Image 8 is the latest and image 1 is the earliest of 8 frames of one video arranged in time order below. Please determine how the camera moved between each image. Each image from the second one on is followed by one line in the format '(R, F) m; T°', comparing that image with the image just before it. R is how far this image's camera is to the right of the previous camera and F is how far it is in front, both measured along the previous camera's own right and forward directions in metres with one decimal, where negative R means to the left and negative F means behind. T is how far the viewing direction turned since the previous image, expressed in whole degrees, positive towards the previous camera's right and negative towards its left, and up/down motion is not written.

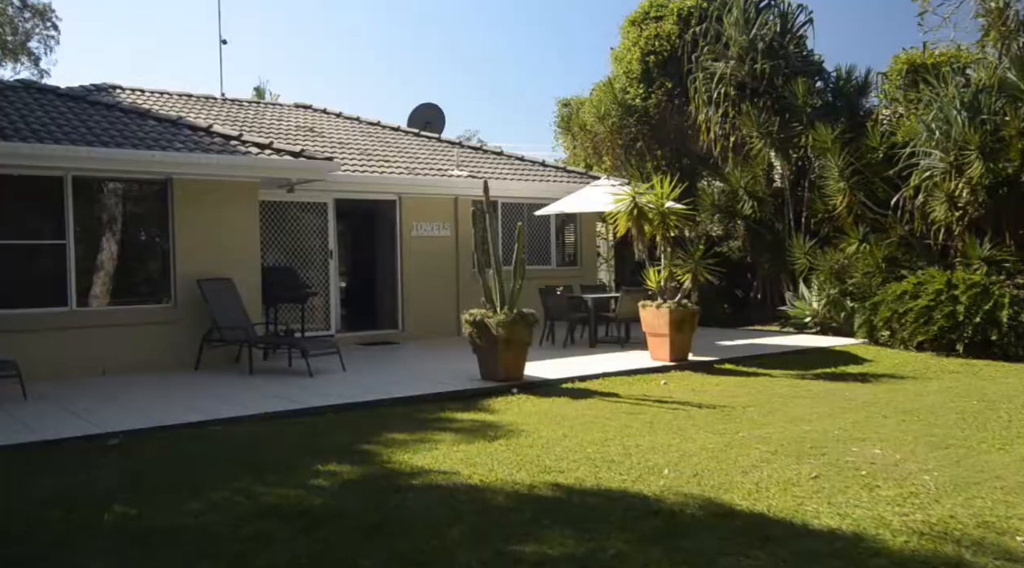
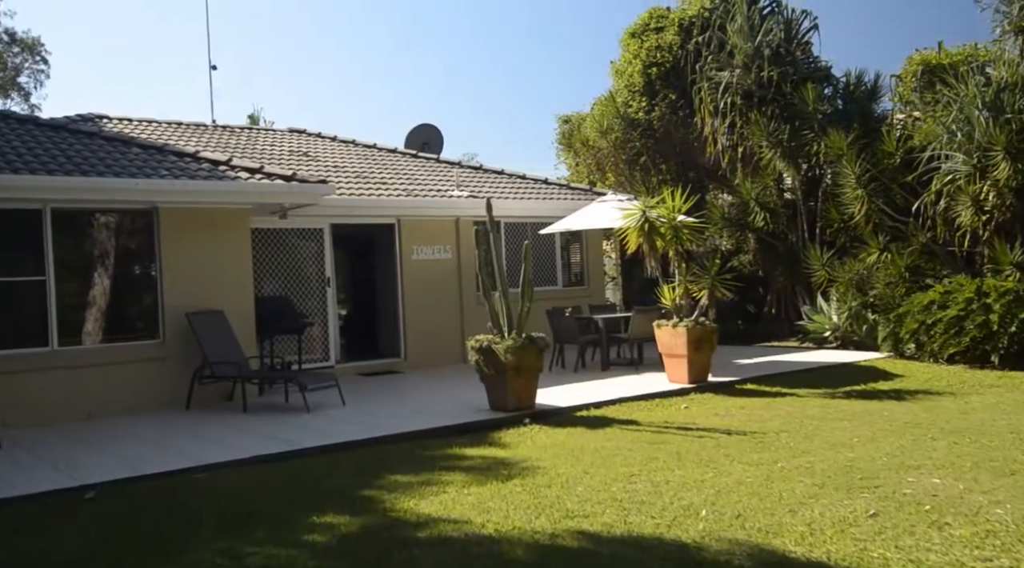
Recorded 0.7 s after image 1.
(0.0, +0.6) m; 0°
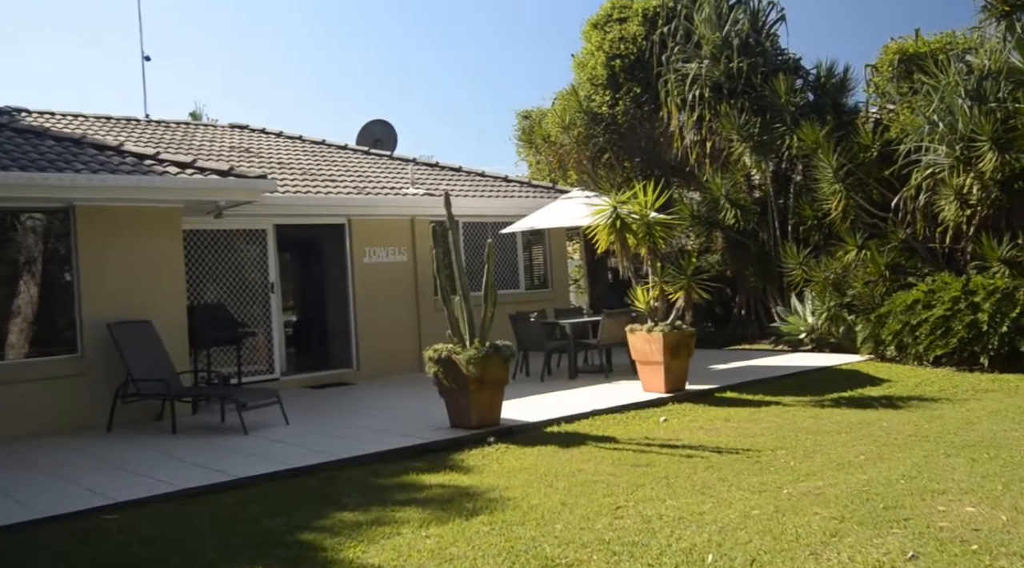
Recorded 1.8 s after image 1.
(0.0, +1.0) m; +3°
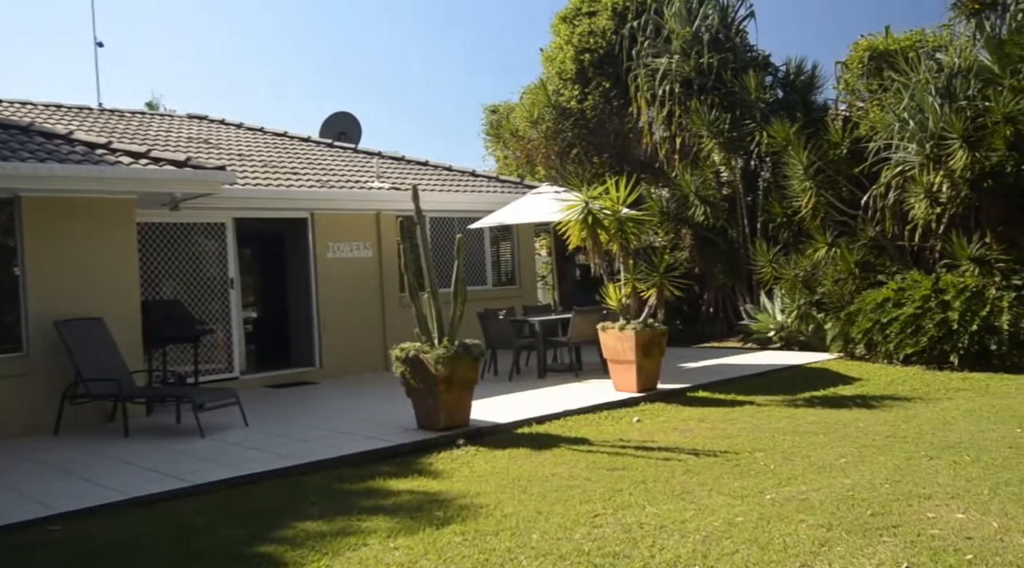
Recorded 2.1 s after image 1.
(-0.1, +0.3) m; +2°
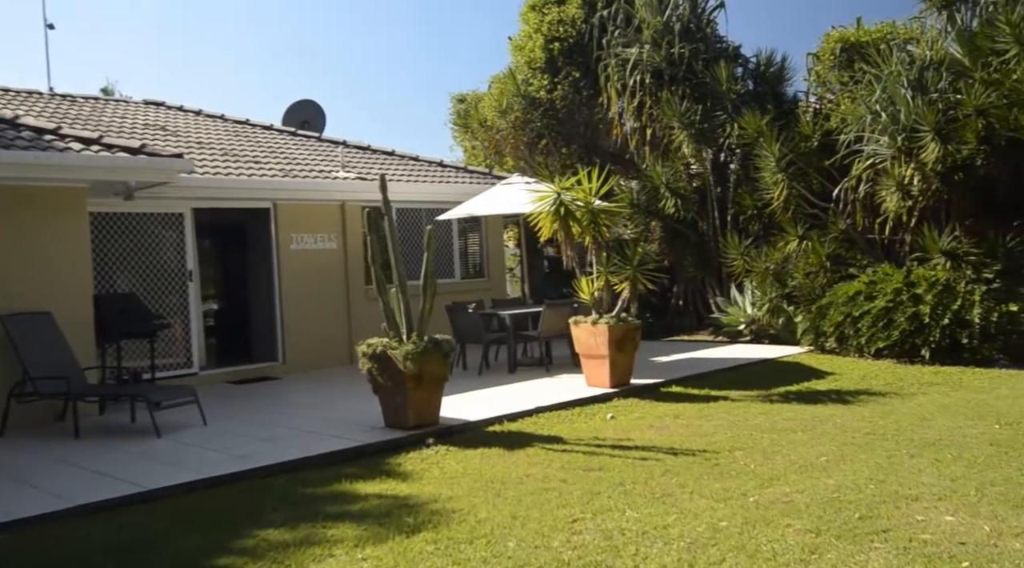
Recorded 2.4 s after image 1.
(-0.1, +0.3) m; +2°
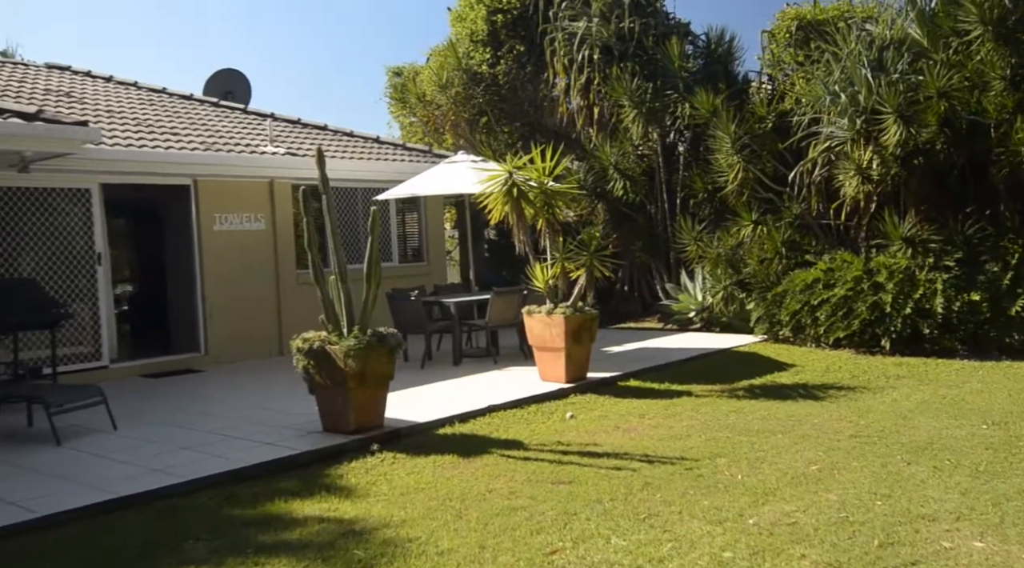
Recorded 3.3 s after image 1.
(-0.2, +0.8) m; +5°
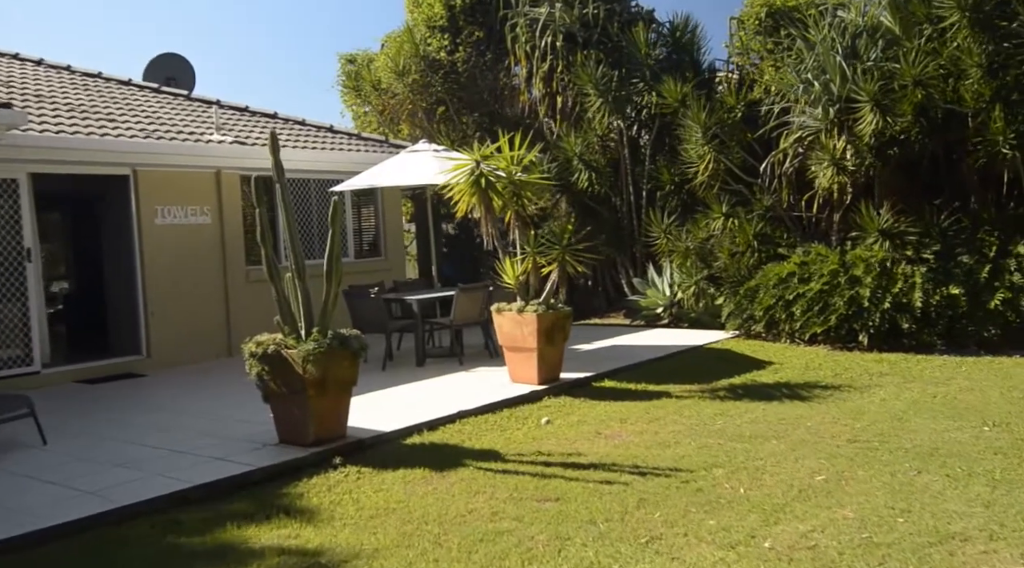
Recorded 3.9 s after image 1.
(-0.2, +0.6) m; +3°
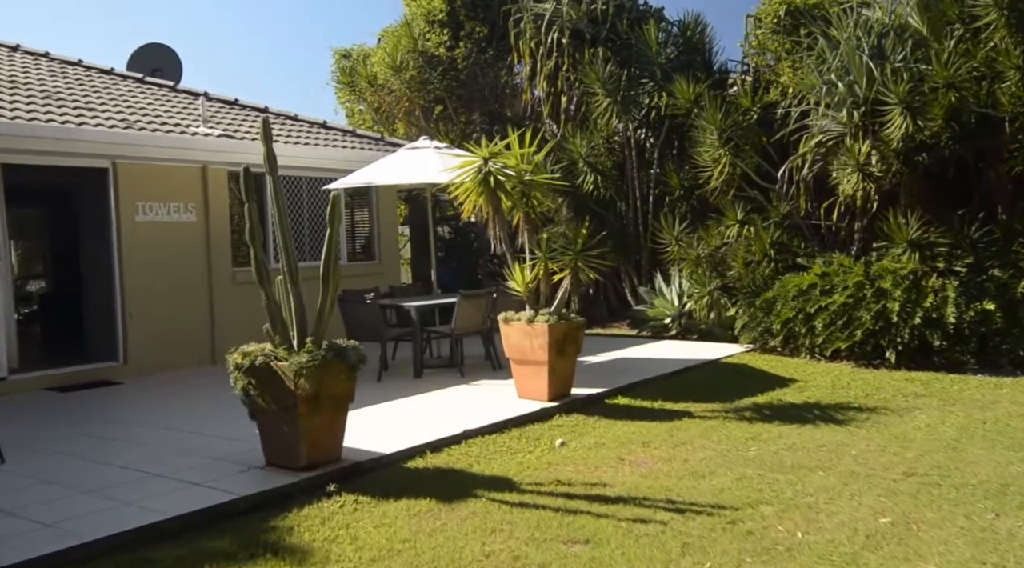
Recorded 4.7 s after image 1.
(-0.2, +0.7) m; +1°
